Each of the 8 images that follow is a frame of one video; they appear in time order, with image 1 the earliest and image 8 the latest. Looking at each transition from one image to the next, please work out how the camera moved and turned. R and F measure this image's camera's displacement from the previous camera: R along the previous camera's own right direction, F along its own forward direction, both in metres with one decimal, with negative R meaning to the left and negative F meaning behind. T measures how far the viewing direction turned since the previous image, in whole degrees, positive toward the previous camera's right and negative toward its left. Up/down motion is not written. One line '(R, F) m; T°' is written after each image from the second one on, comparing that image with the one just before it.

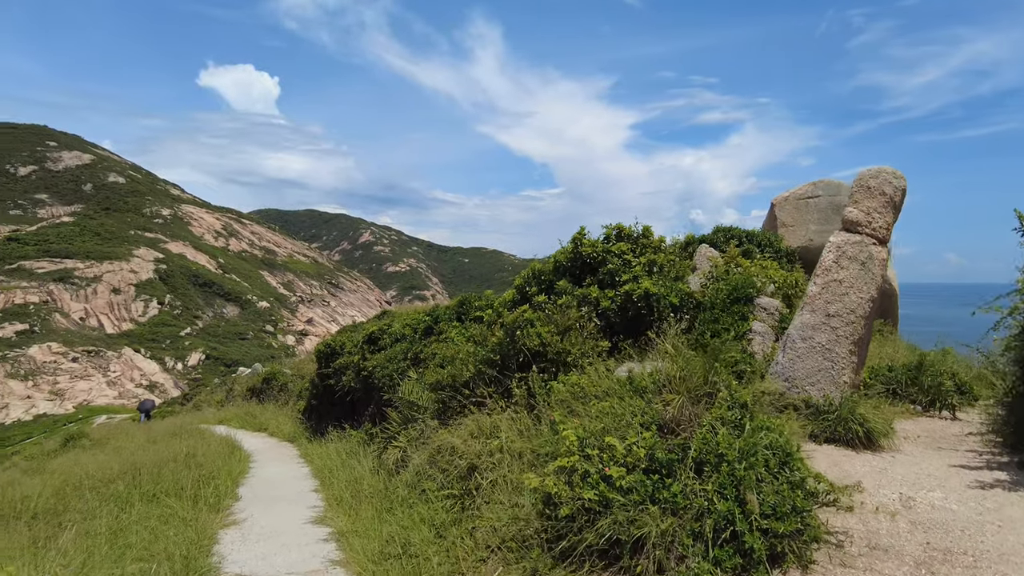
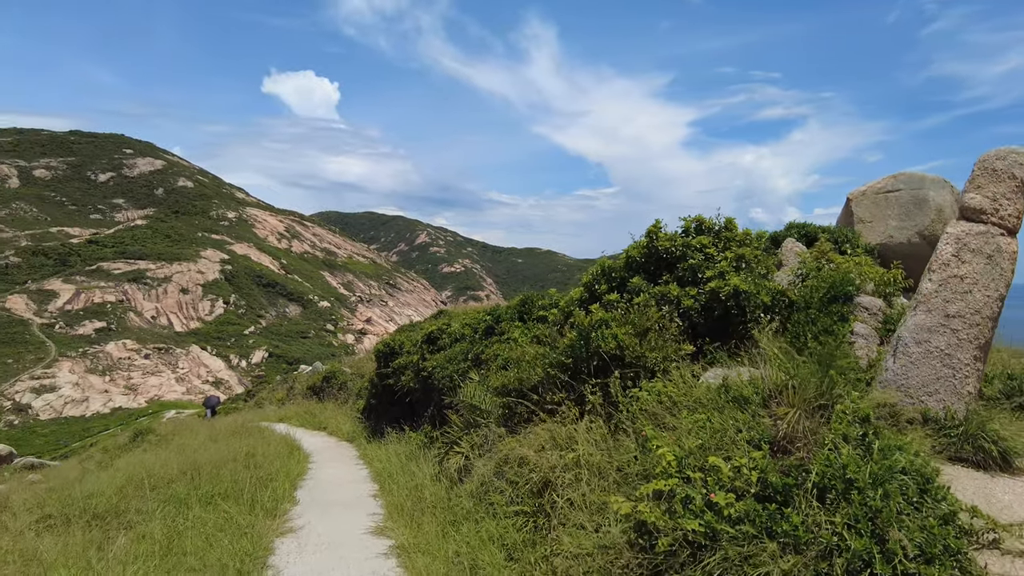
(-0.3, +0.7) m; -6°
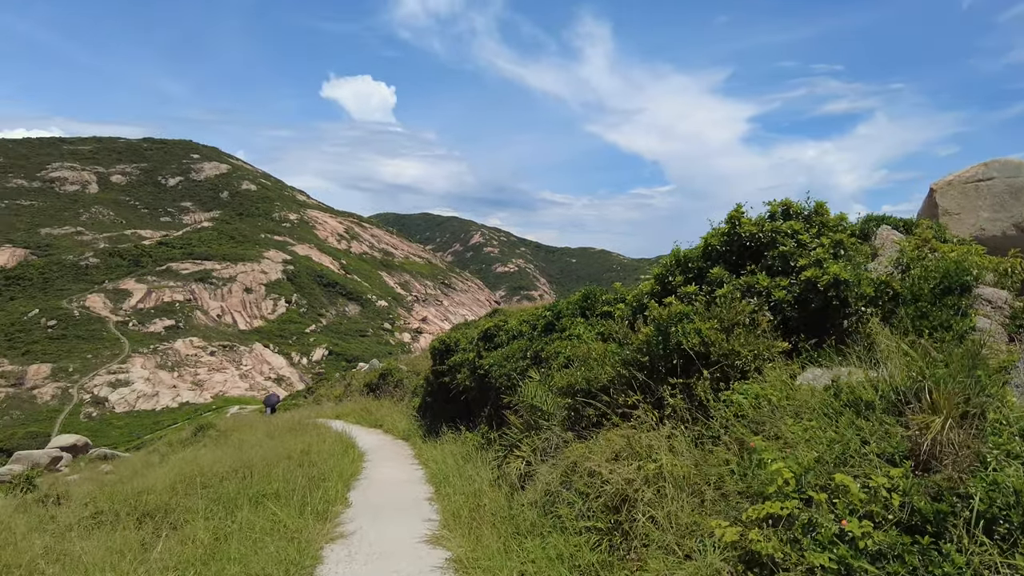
(-0.2, +0.7) m; -6°
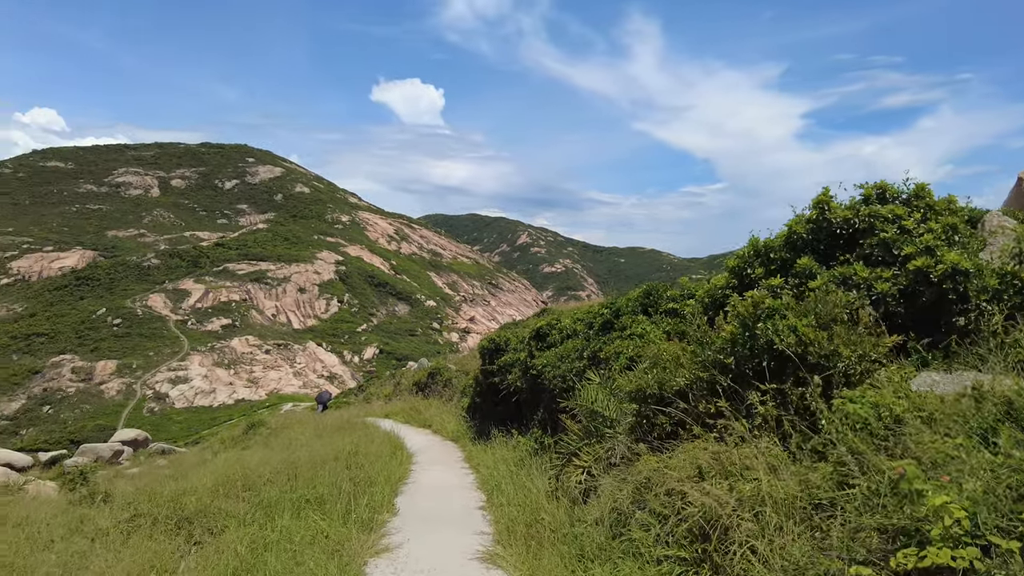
(-0.2, +0.7) m; -5°
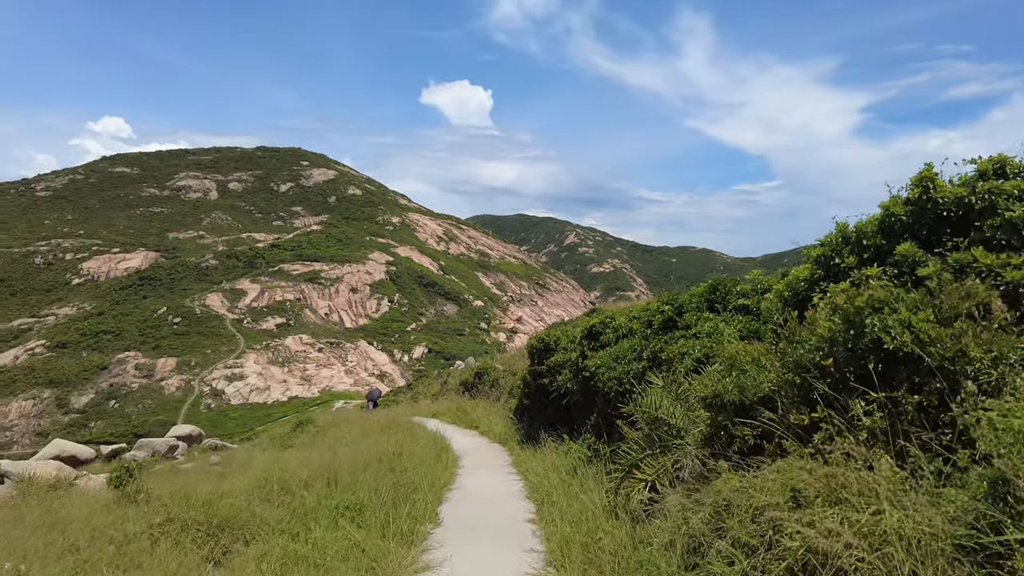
(-0.1, +0.6) m; -5°
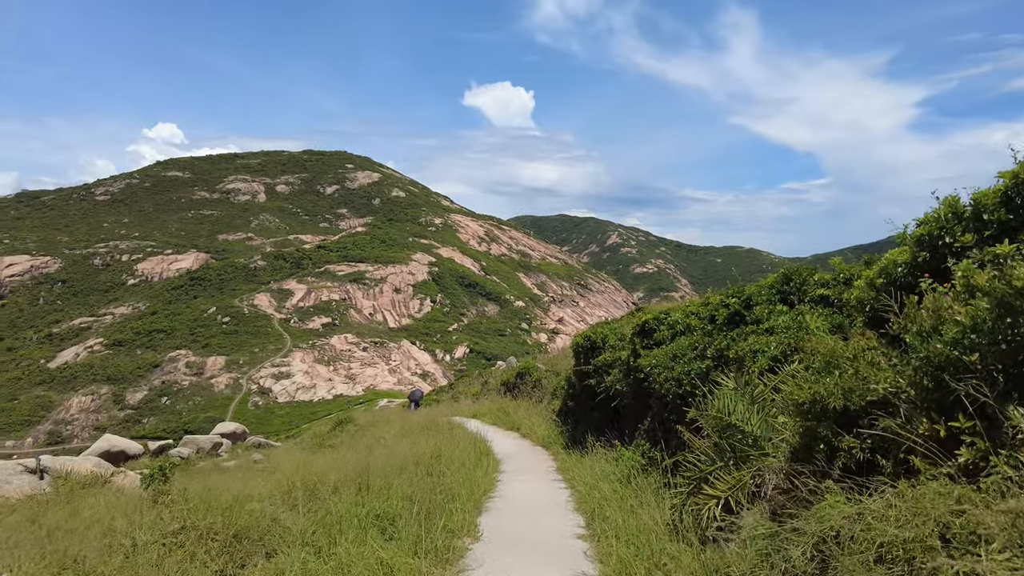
(-0.1, +0.7) m; -4°
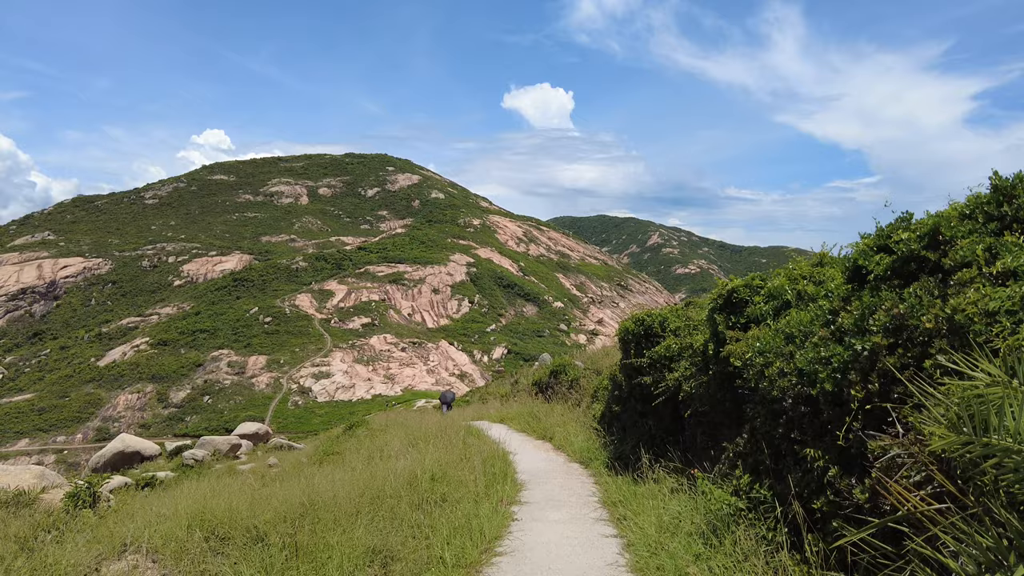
(0.0, +0.9) m; -4°
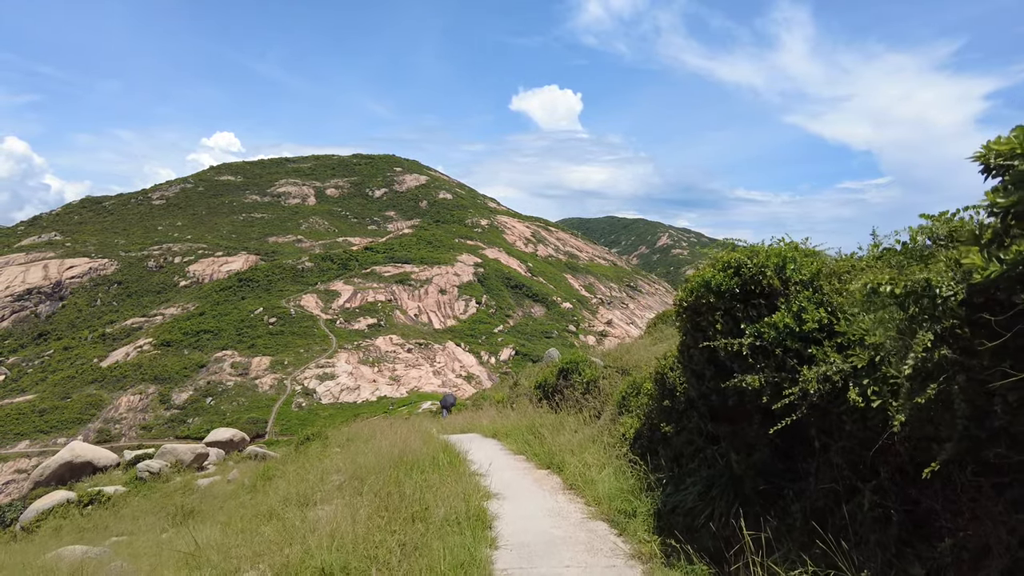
(+0.1, +0.6) m; -1°
